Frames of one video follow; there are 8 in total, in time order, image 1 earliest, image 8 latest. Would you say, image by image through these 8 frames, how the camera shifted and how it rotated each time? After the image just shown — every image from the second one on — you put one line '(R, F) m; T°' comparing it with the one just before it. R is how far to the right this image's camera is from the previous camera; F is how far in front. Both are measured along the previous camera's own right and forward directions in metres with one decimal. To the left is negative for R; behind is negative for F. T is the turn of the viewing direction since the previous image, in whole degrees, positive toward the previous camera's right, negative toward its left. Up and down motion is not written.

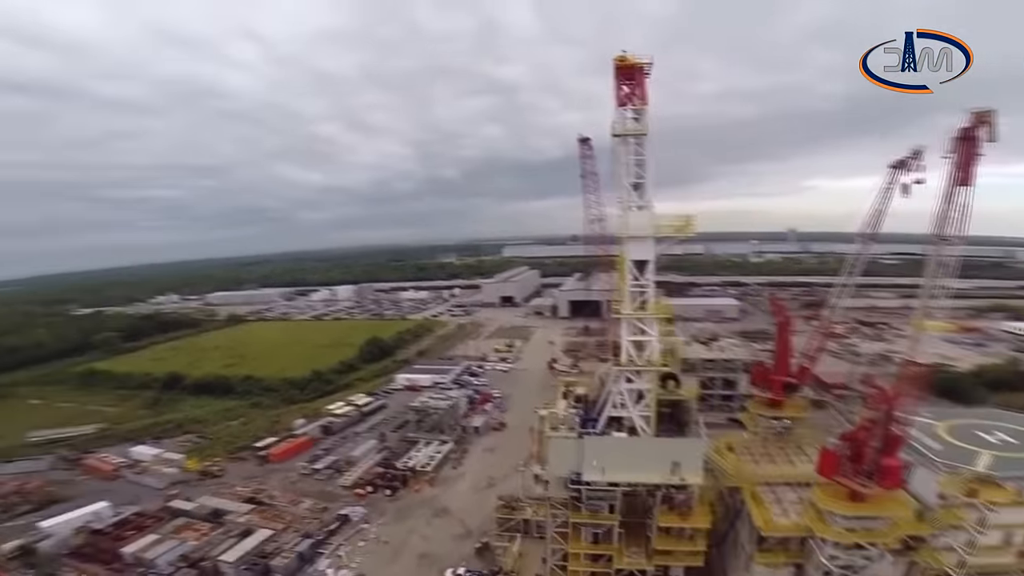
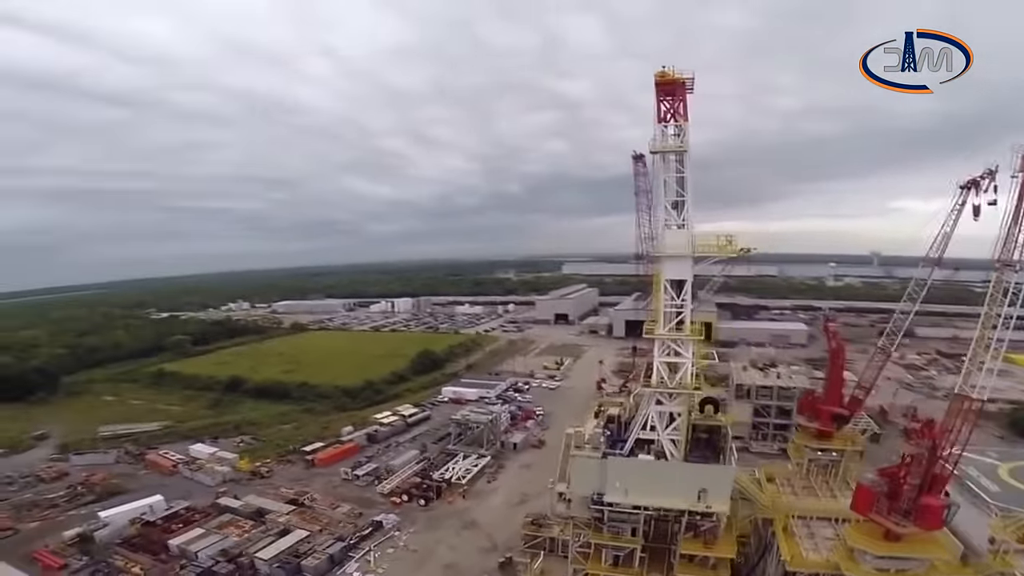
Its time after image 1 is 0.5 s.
(+0.9, 0.0) m; -6°
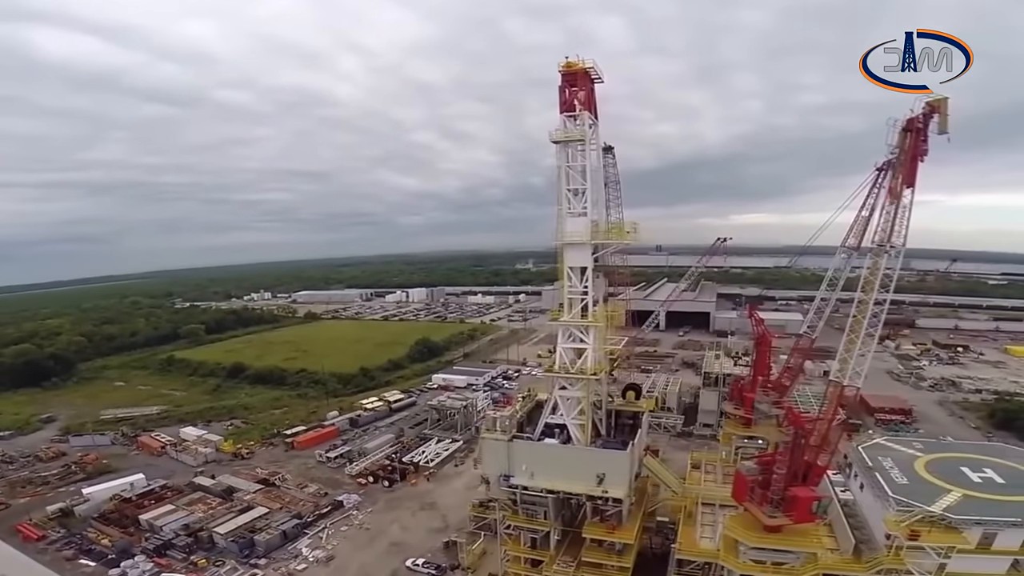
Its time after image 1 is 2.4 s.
(+3.3, -0.7) m; -3°
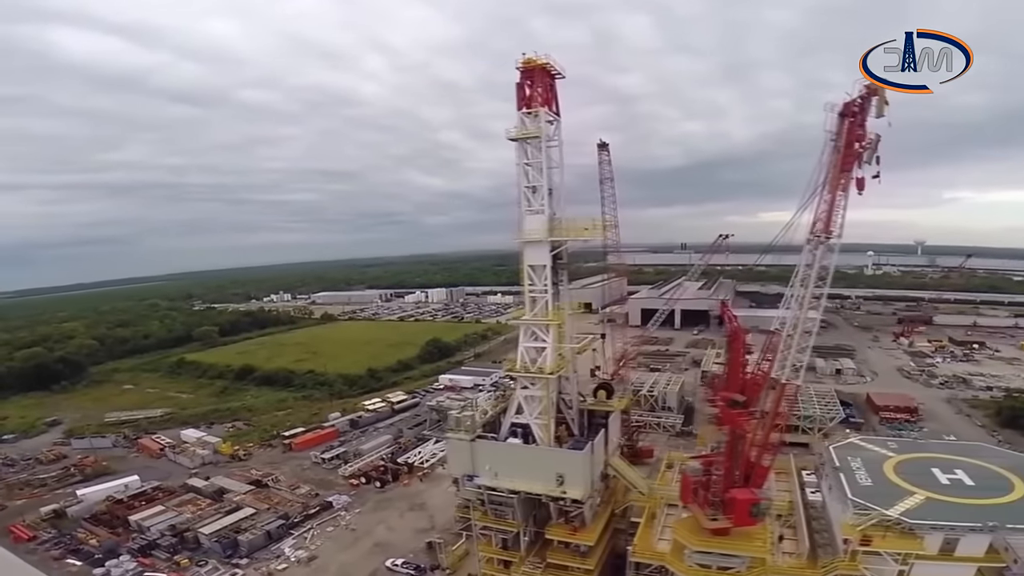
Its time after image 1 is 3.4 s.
(+1.7, 0.0) m; -2°
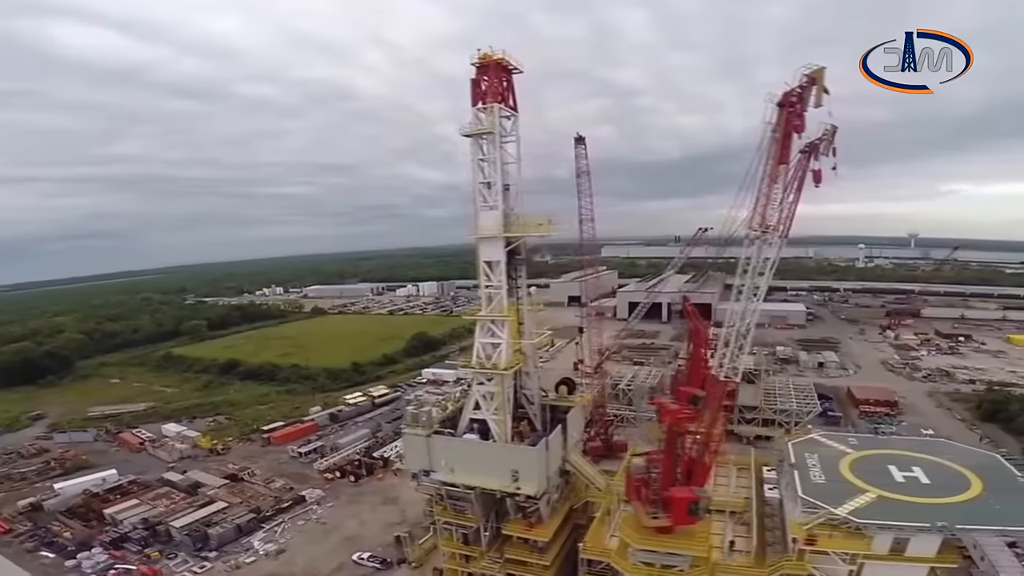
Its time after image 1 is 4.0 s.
(+1.2, +0.2) m; 0°
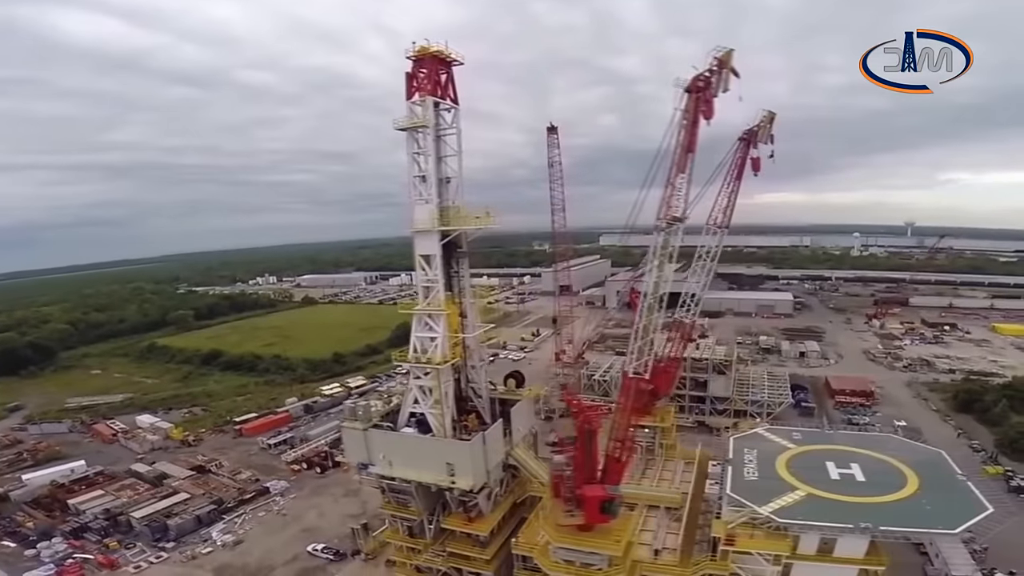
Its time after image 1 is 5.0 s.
(+1.8, +0.3) m; 0°
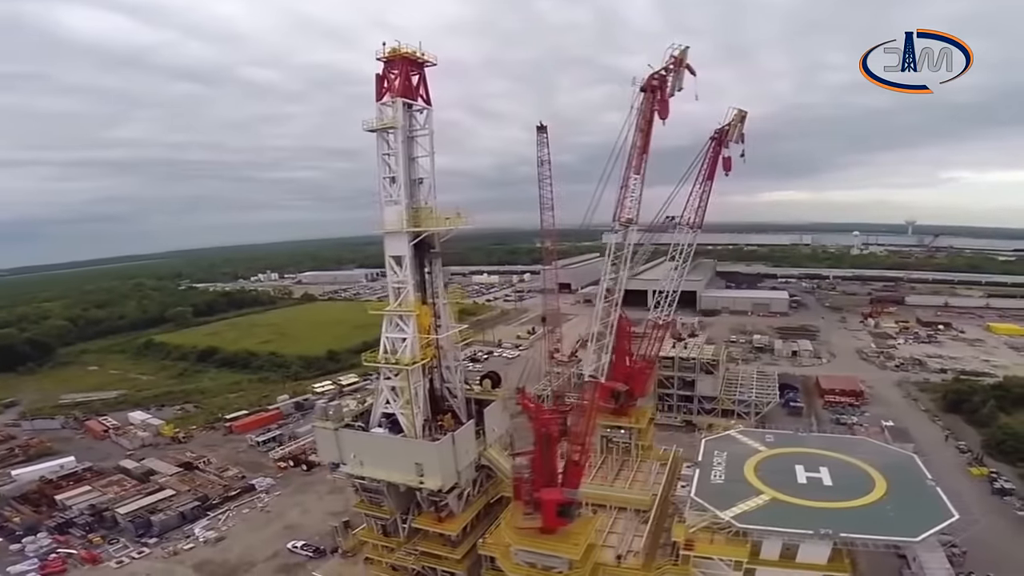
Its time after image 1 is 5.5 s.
(+0.9, 0.0) m; 0°
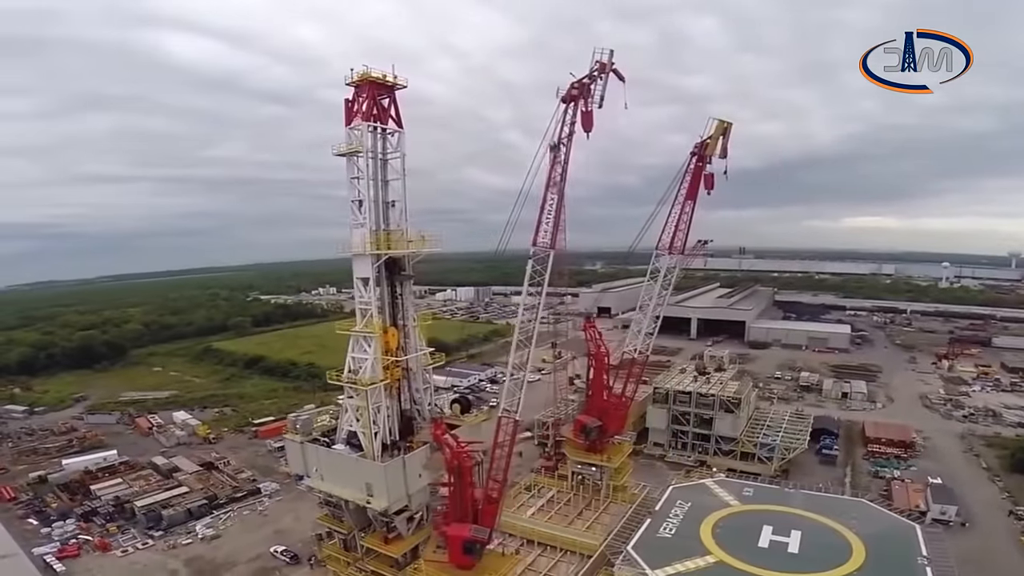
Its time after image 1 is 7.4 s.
(+2.9, +0.7) m; -7°
